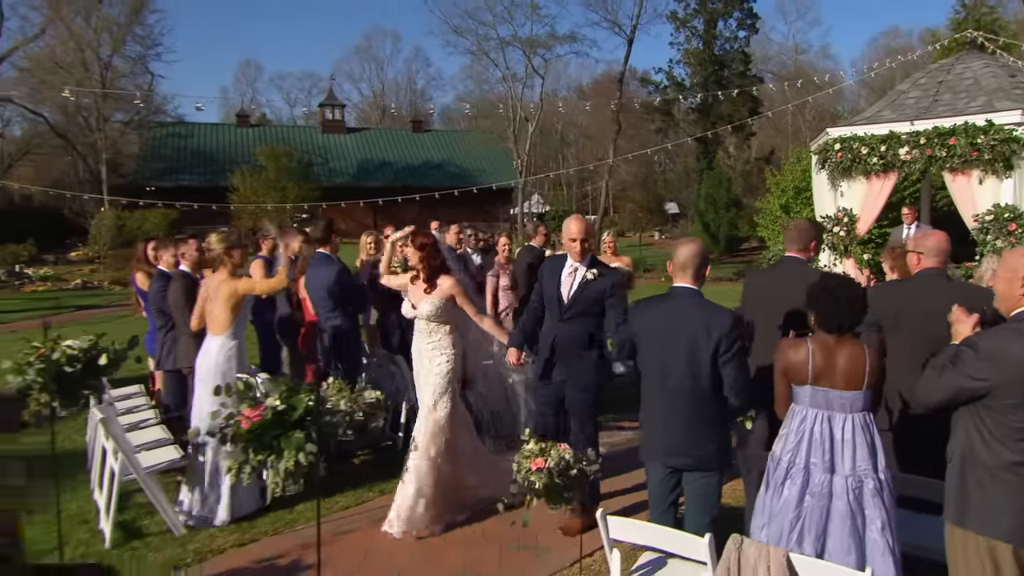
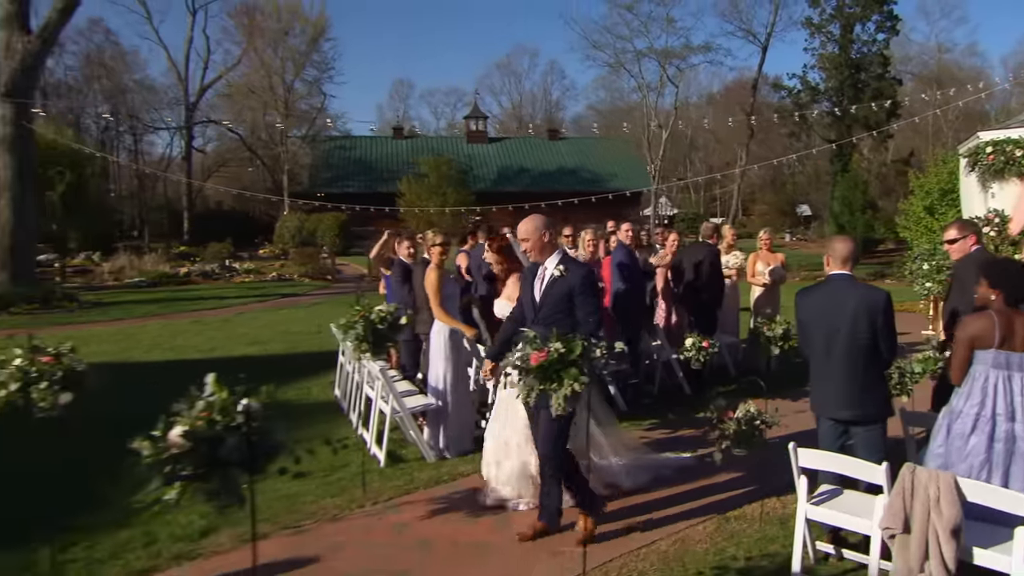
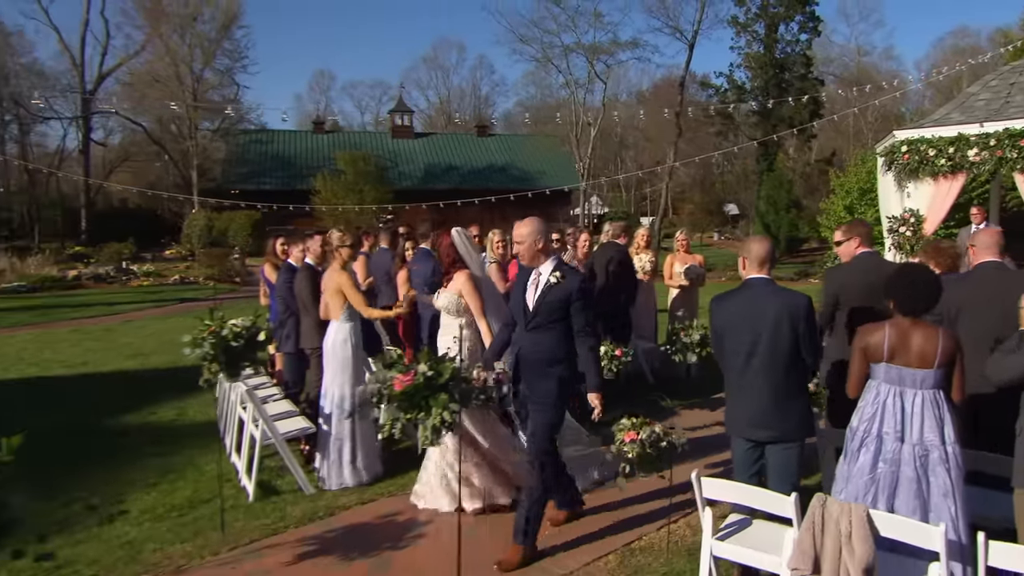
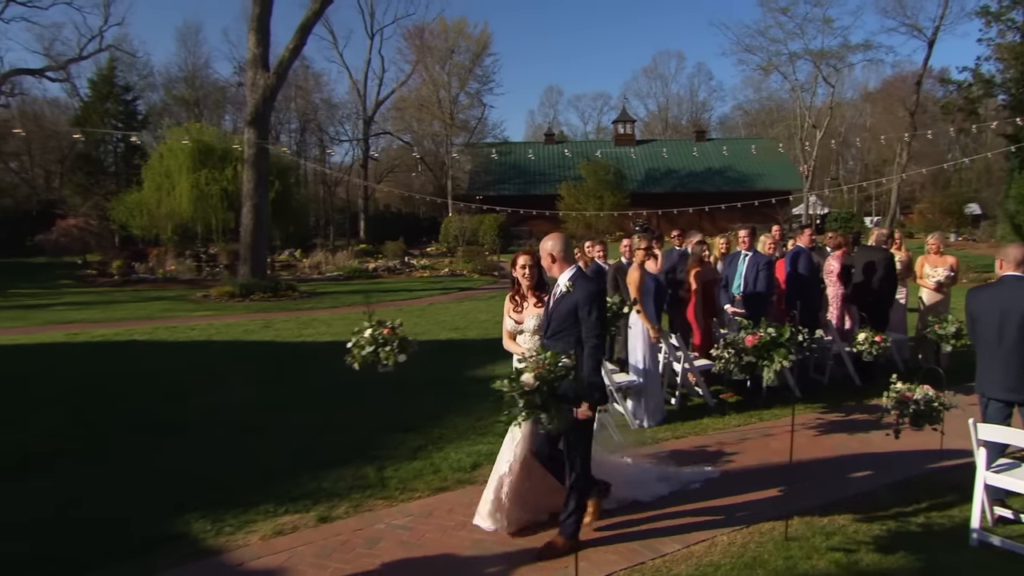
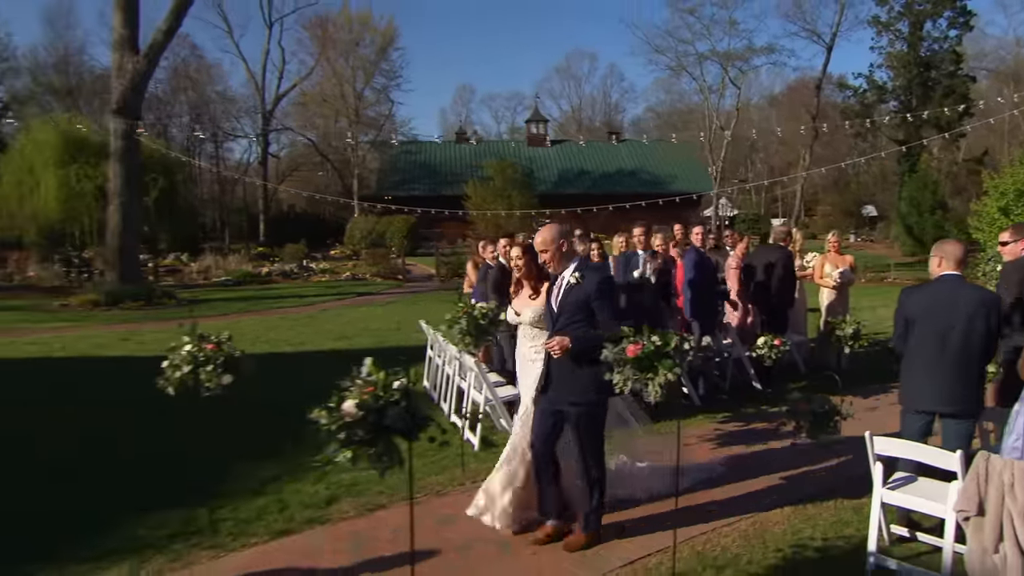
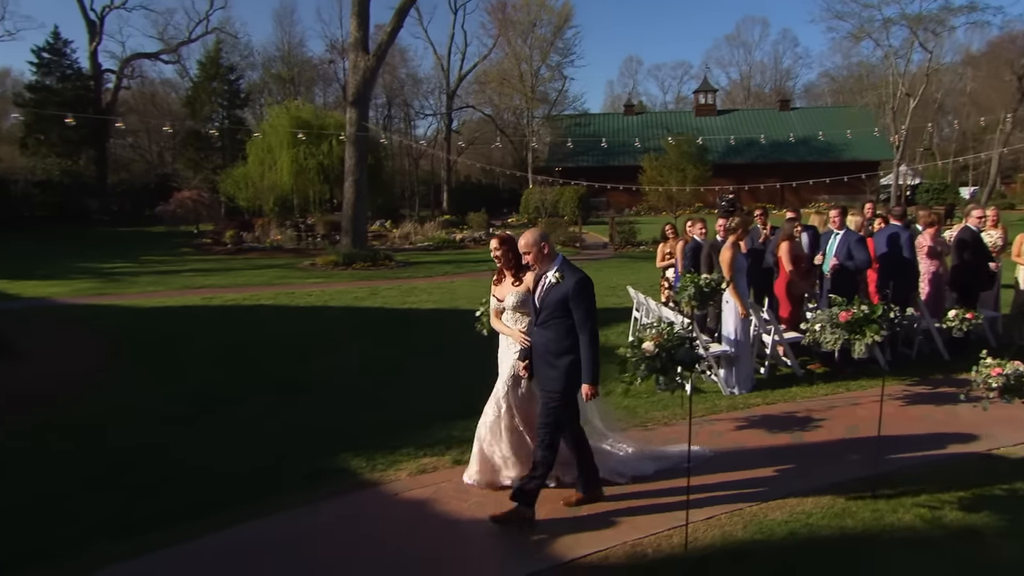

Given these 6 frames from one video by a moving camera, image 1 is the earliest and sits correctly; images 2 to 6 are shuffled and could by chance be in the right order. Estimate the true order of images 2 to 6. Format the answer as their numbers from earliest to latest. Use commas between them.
3, 2, 5, 4, 6
